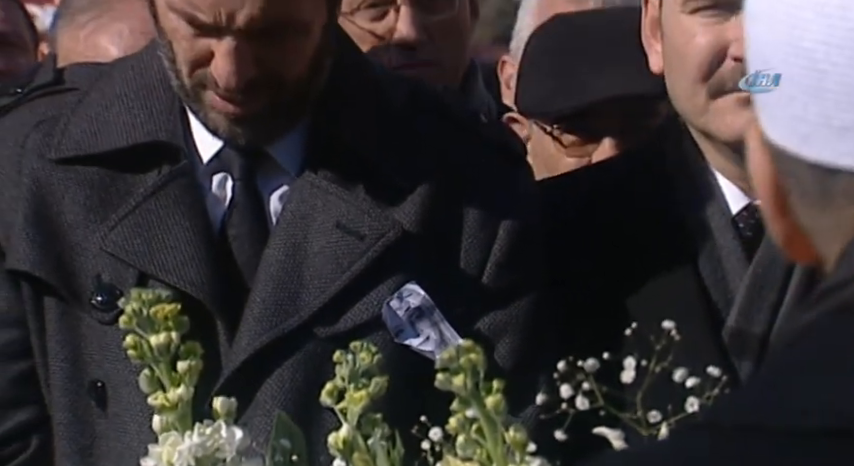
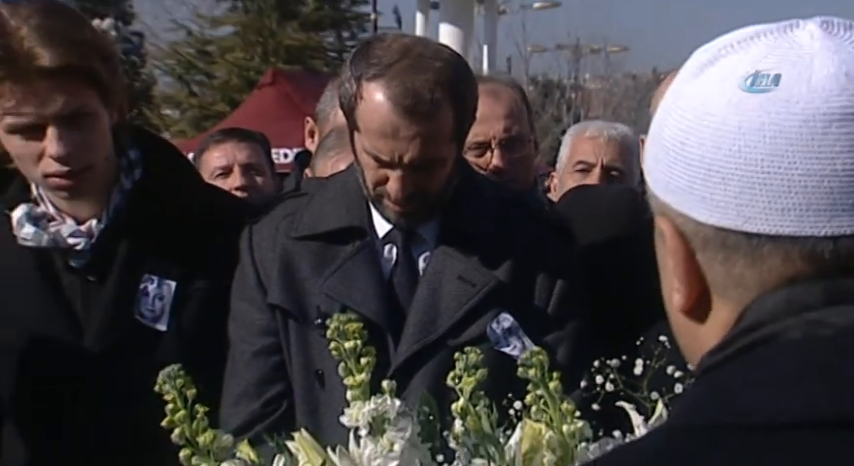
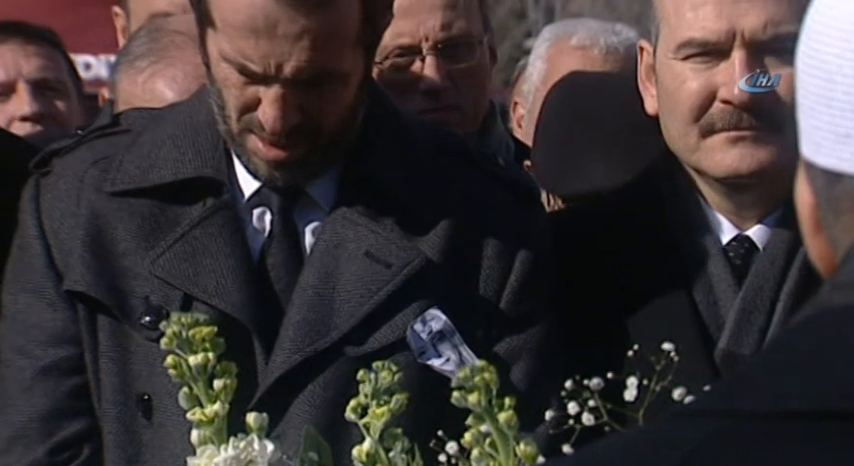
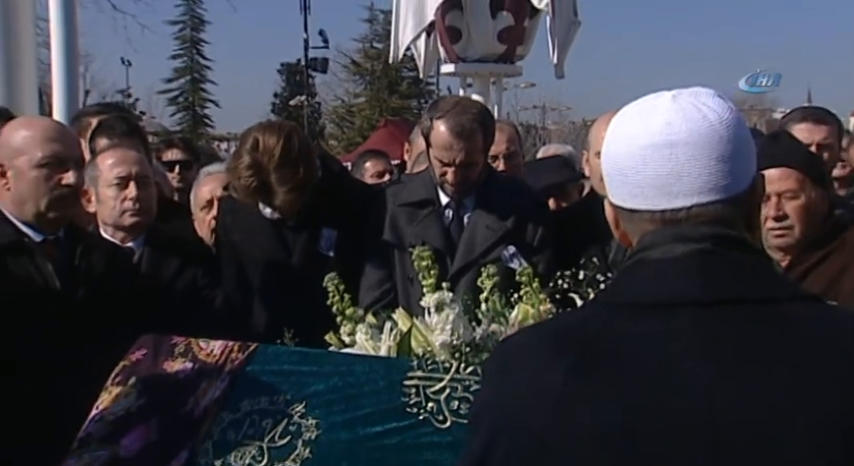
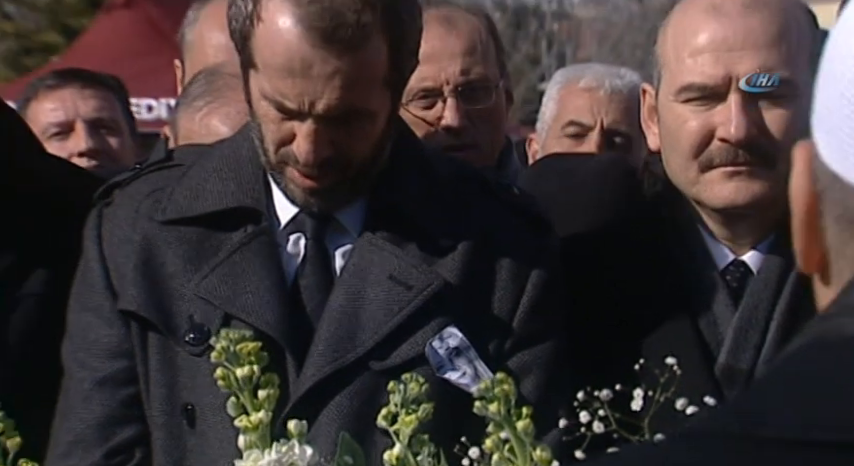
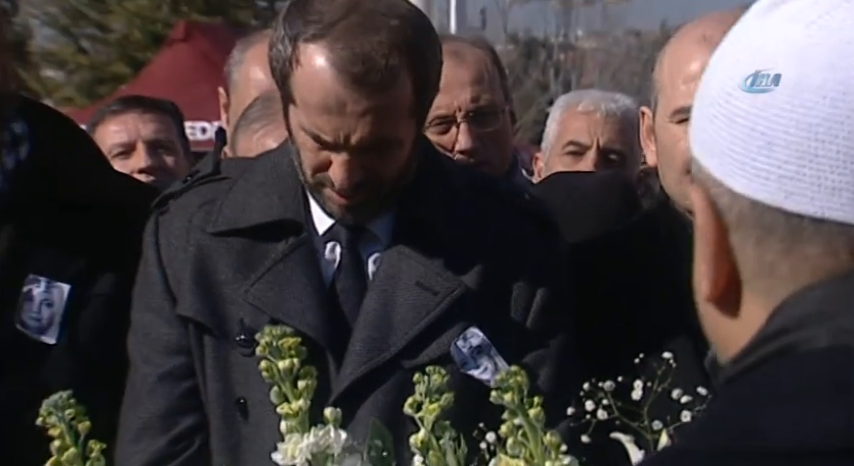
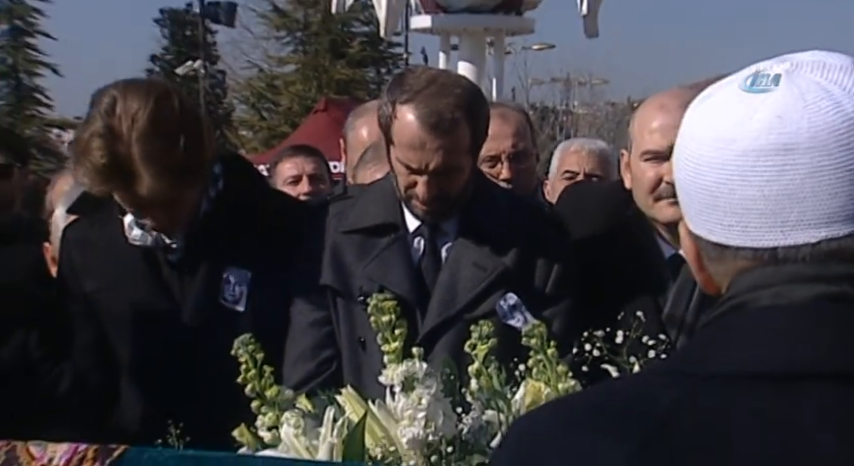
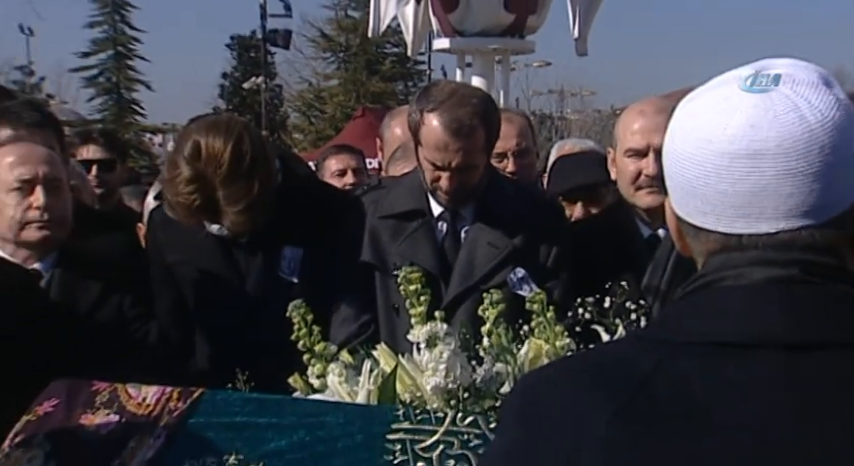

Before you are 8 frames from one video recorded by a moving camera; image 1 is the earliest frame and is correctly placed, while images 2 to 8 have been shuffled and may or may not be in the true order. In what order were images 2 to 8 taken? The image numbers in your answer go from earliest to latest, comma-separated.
3, 5, 6, 2, 7, 8, 4
